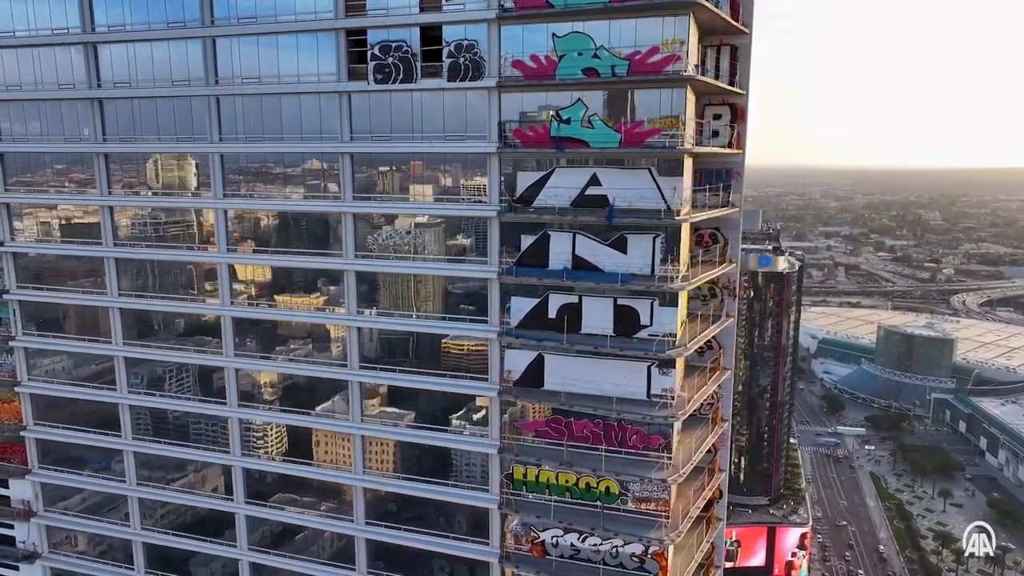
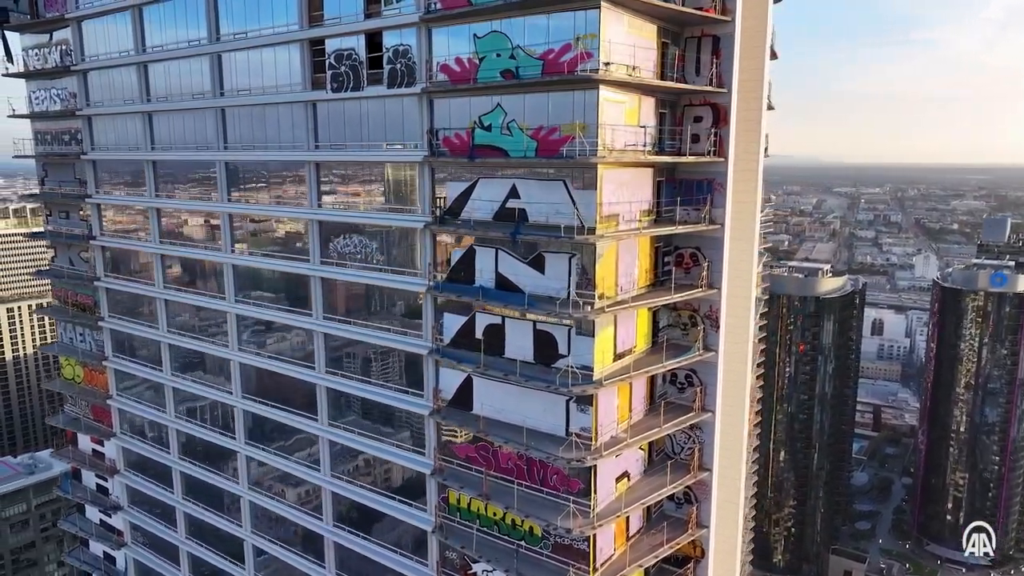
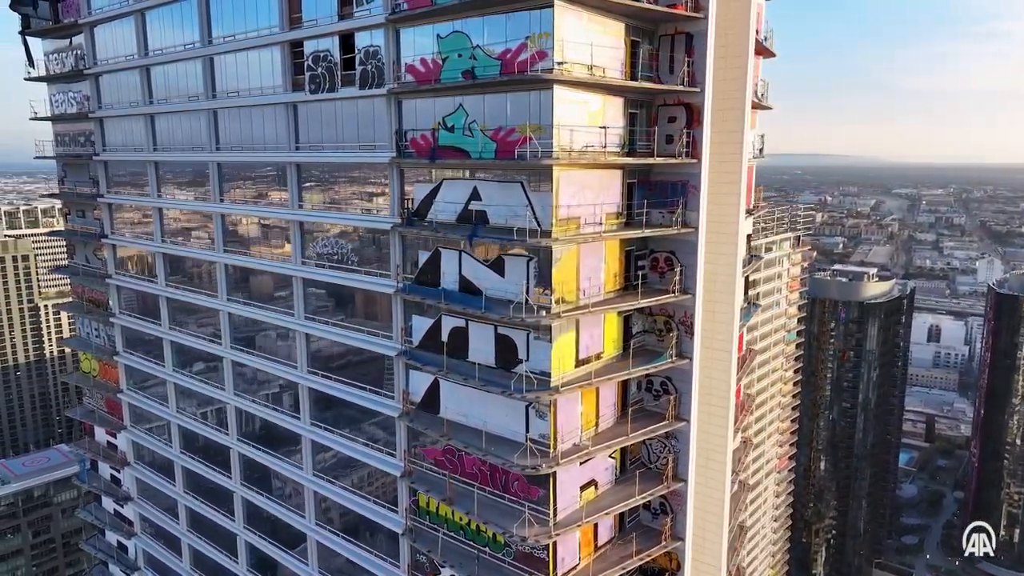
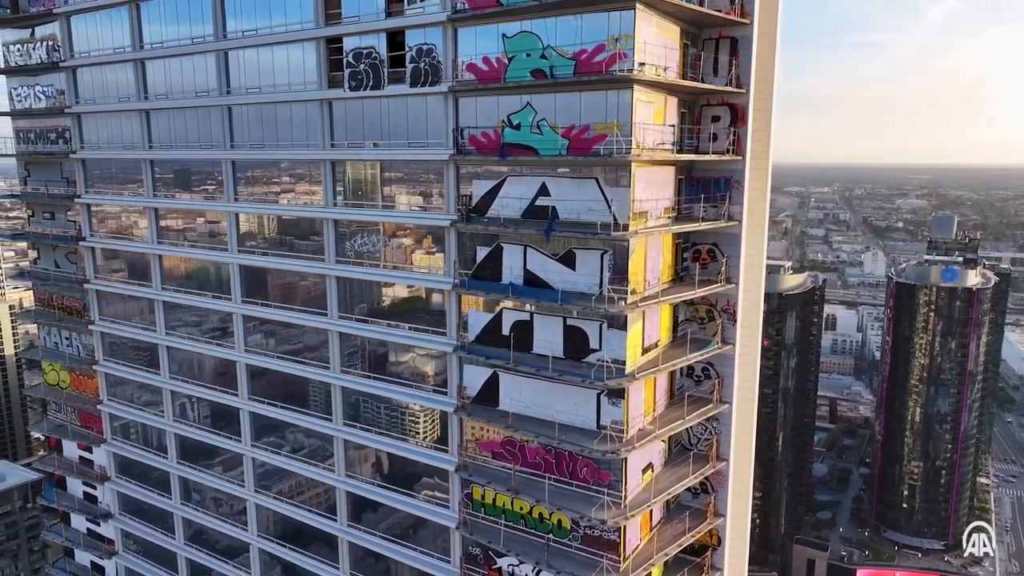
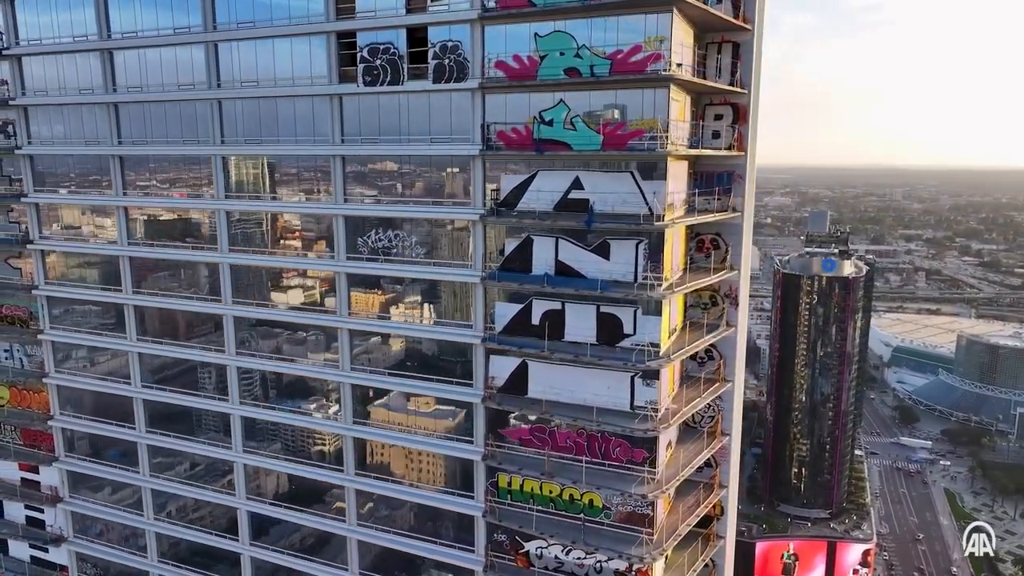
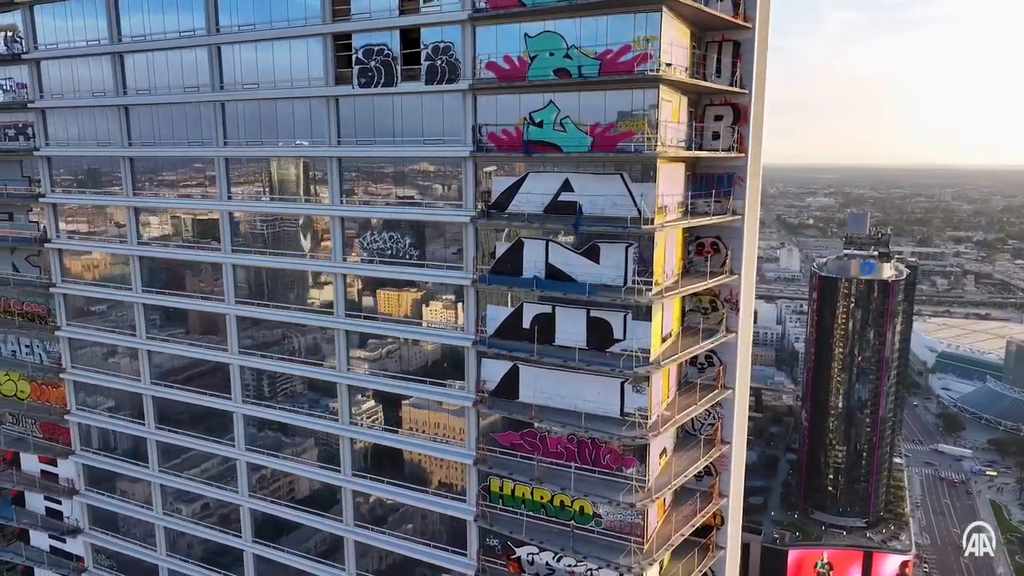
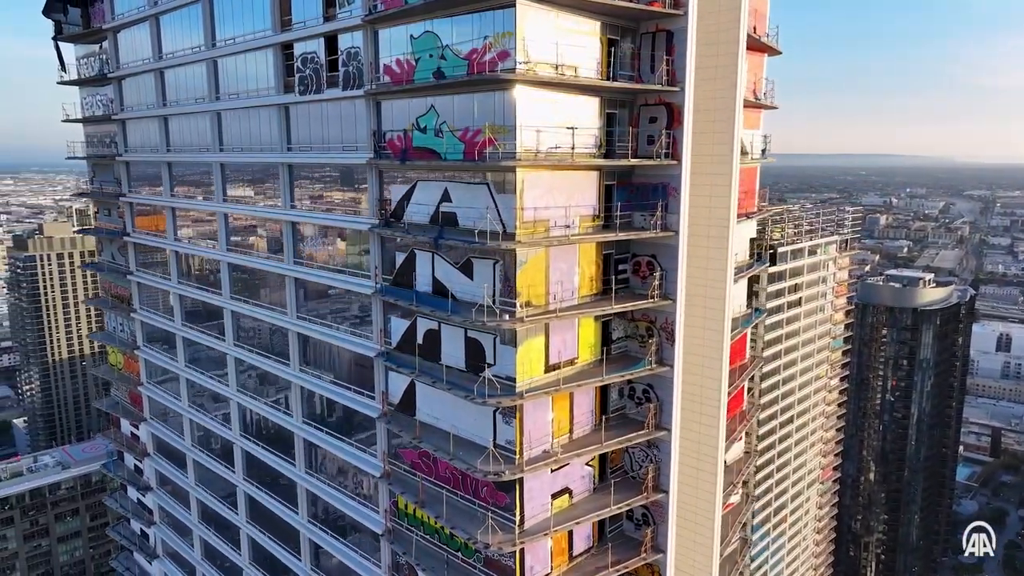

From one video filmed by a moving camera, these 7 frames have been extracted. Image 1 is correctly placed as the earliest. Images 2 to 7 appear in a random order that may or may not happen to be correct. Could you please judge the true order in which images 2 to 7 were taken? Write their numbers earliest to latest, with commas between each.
5, 6, 4, 2, 3, 7
